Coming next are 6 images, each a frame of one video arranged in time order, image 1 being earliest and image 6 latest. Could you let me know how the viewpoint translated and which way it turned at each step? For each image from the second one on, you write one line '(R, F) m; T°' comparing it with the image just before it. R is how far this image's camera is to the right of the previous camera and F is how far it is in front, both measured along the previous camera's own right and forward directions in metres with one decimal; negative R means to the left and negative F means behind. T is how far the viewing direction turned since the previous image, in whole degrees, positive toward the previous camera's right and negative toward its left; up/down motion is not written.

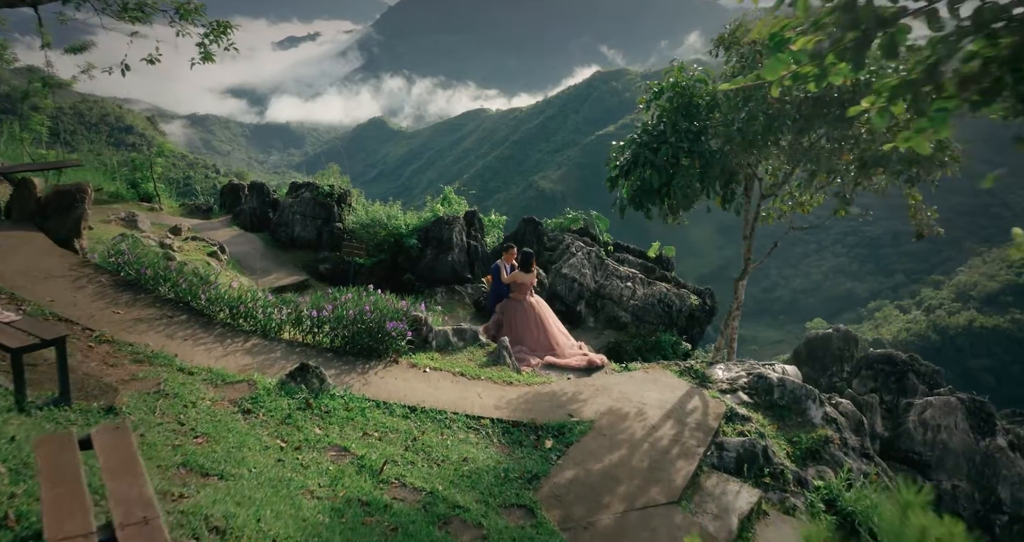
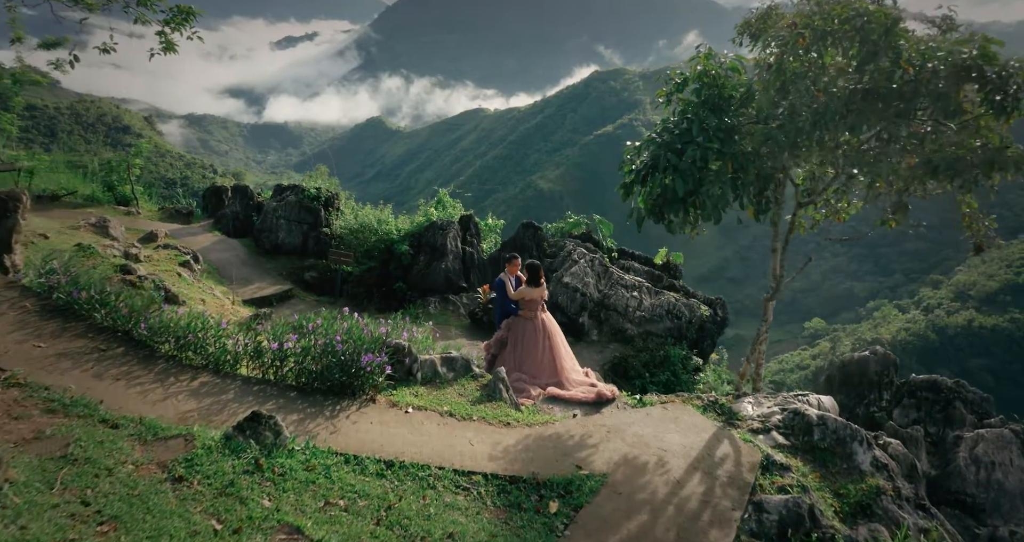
(0.0, +1.1) m; 0°
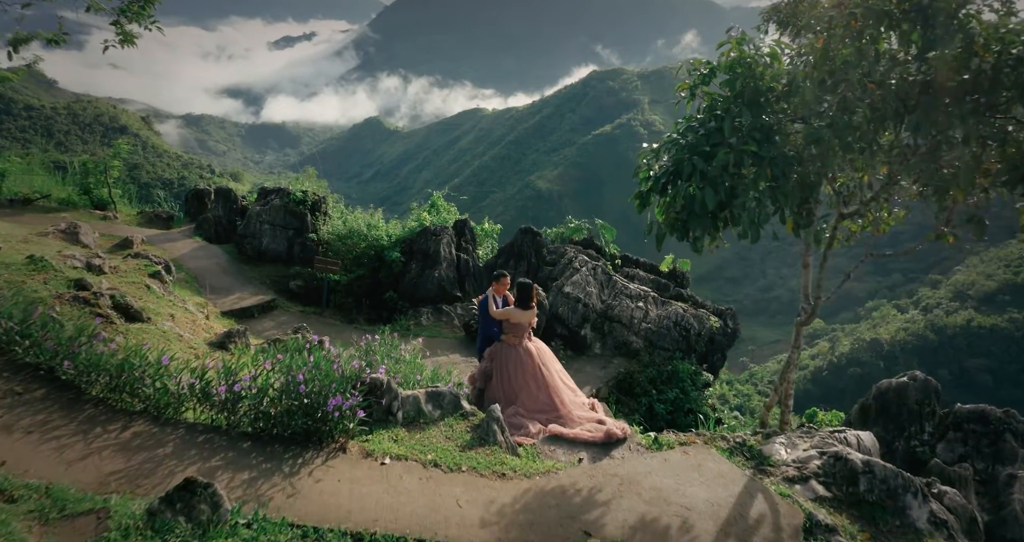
(0.0, +0.9) m; 0°
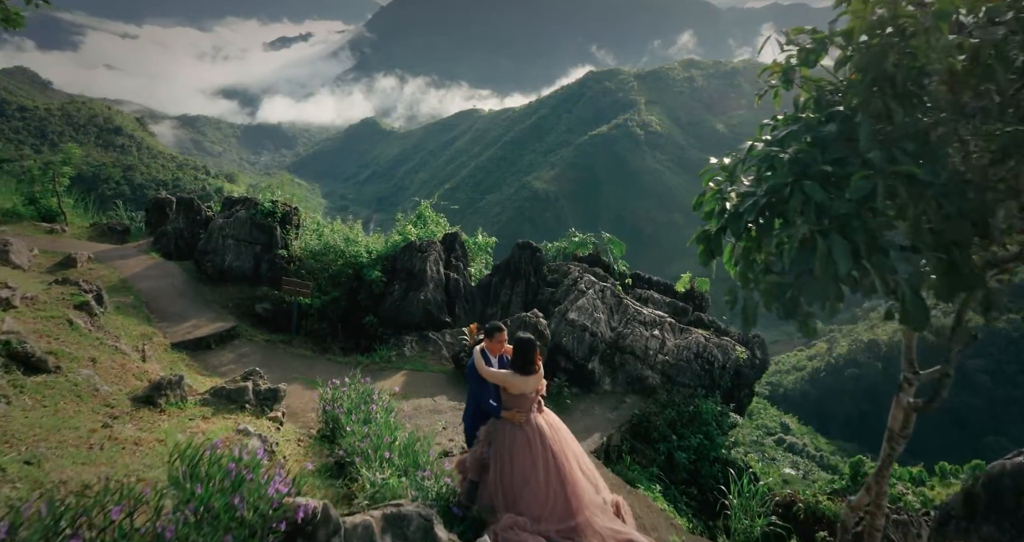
(0.0, +1.9) m; 0°
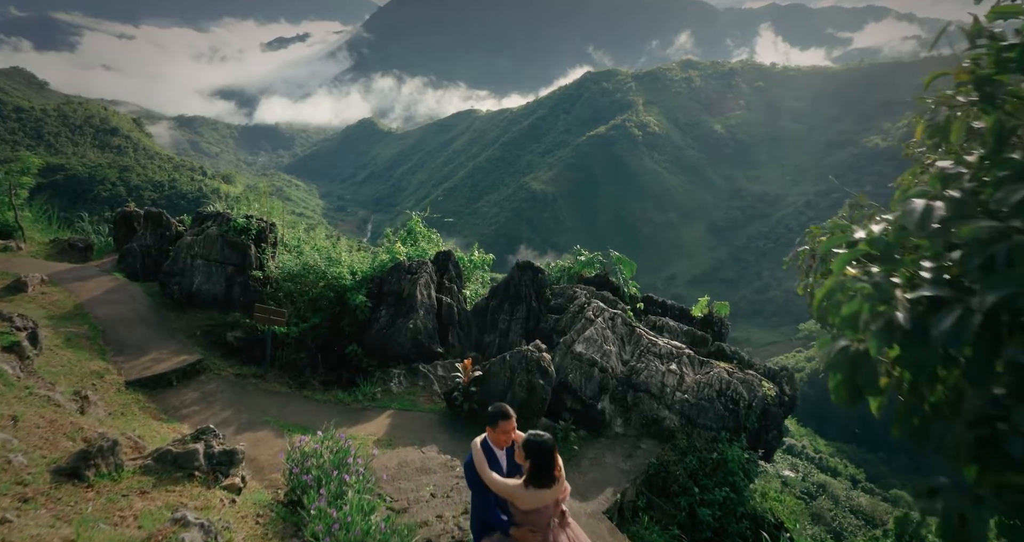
(0.0, +1.4) m; 0°
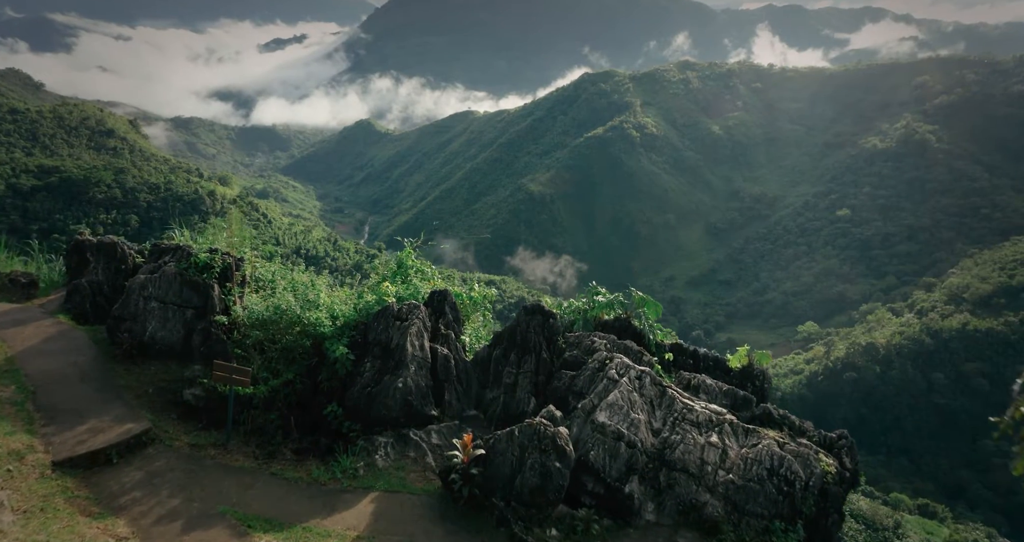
(-0.2, +1.8) m; 0°
